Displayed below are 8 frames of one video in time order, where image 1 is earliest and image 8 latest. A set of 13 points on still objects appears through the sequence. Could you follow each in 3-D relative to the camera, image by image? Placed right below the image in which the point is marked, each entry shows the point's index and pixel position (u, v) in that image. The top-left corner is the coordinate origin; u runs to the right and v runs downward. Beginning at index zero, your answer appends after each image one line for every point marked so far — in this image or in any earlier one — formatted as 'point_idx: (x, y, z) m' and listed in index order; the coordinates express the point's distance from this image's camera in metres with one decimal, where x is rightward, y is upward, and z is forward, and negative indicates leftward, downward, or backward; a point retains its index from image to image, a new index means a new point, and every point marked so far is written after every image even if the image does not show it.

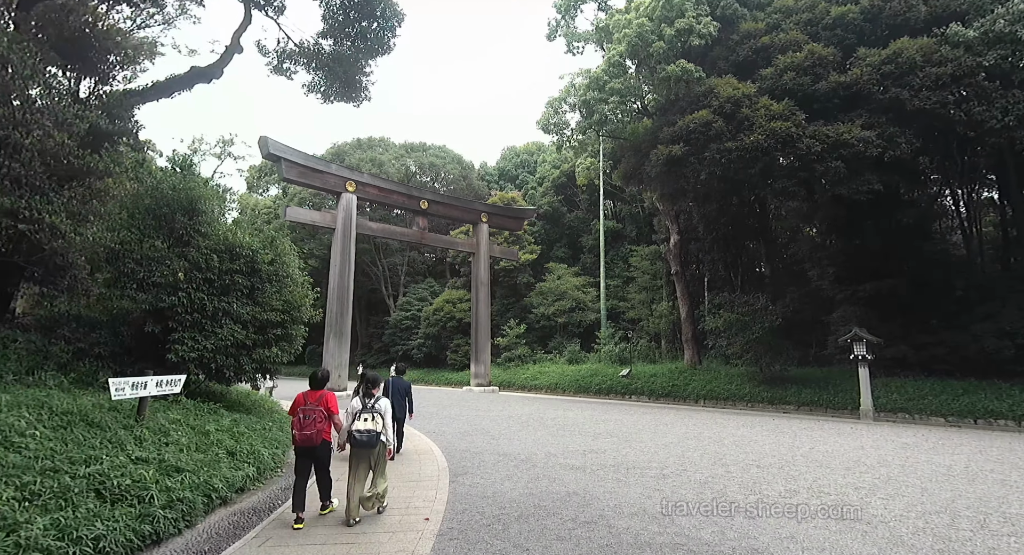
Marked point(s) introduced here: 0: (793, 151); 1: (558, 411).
0: (+6.0, +2.8, +12.3) m
1: (+1.0, -2.9, +12.3) m
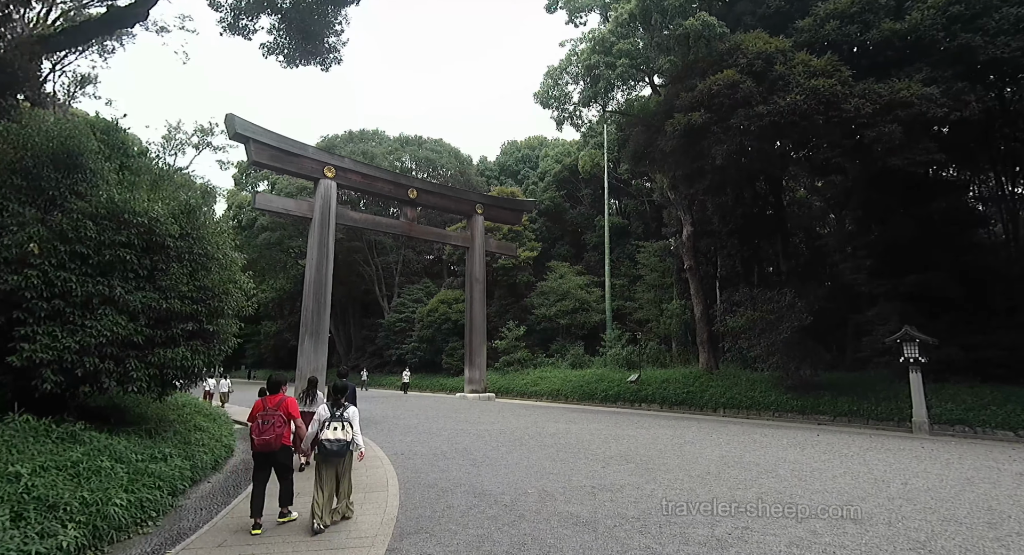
0: (+5.9, +3.0, +10.3) m
1: (+0.8, -2.7, +10.4) m
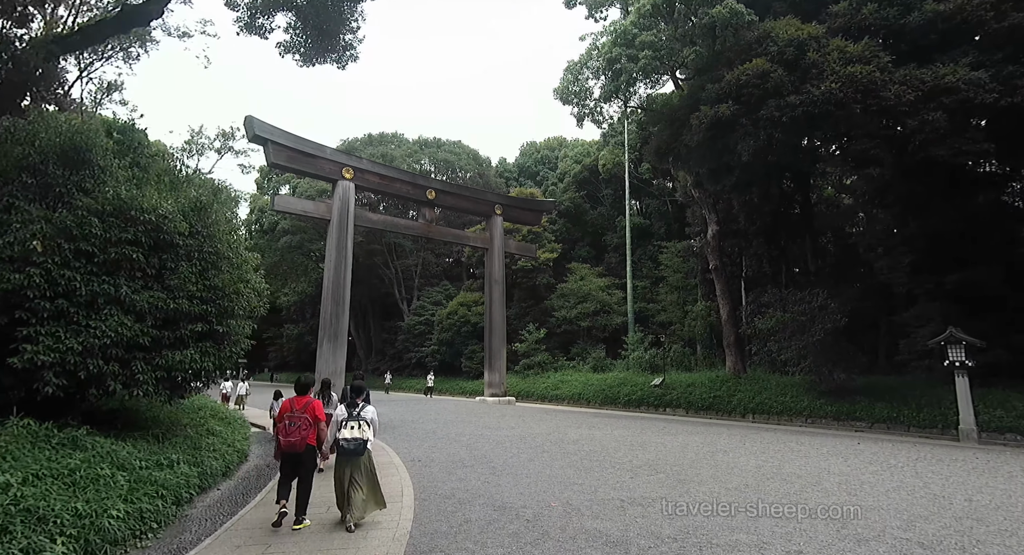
0: (+6.2, +3.0, +9.8) m
1: (+1.2, -2.7, +10.0) m
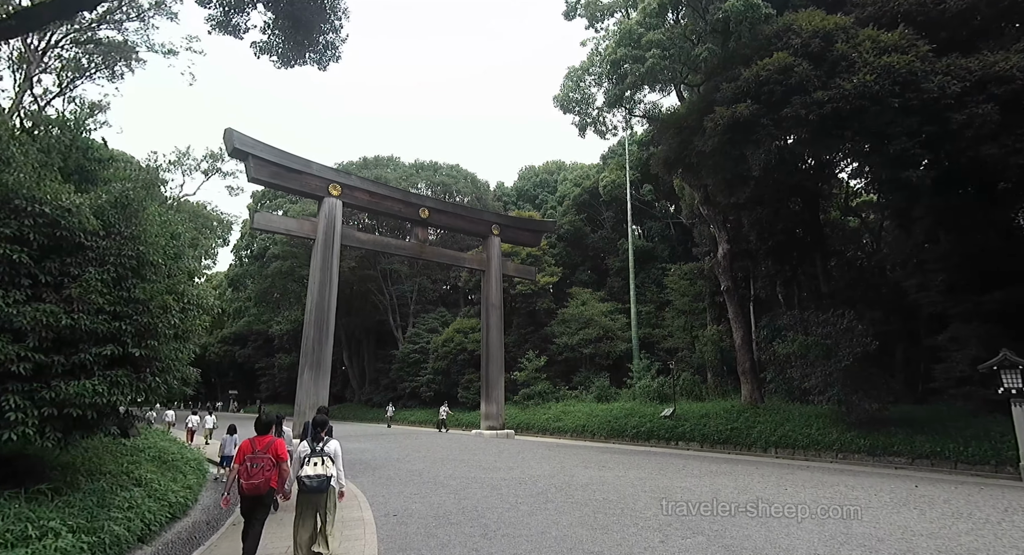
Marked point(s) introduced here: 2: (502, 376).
0: (+6.1, +2.8, +8.7) m
1: (+1.2, -2.9, +8.6) m
2: (-0.3, -3.4, +19.9) m
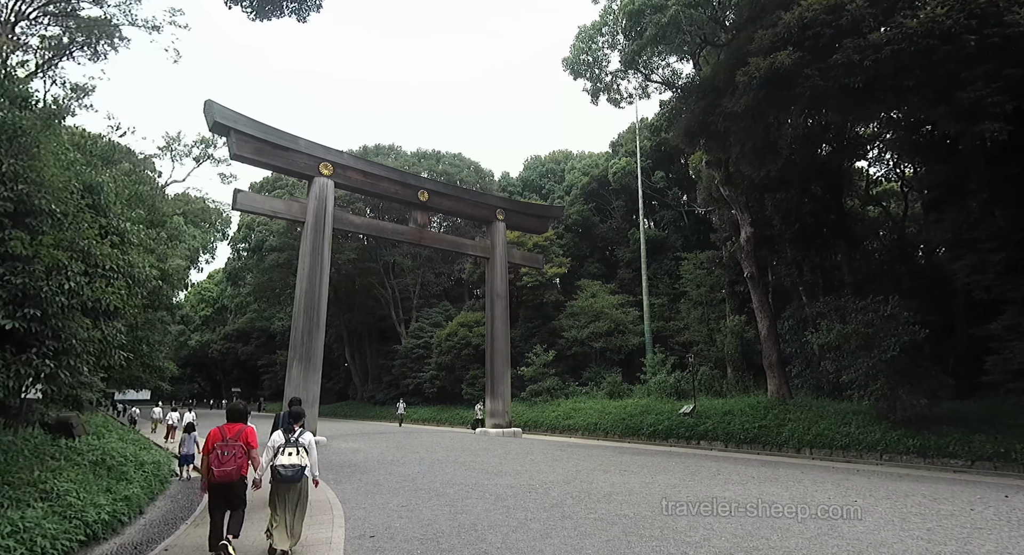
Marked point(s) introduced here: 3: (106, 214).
0: (+6.2, +3.2, +7.3) m
1: (+1.2, -2.6, +7.3) m
2: (-0.1, -3.0, +18.6) m
3: (-4.8, +0.8, +6.8) m
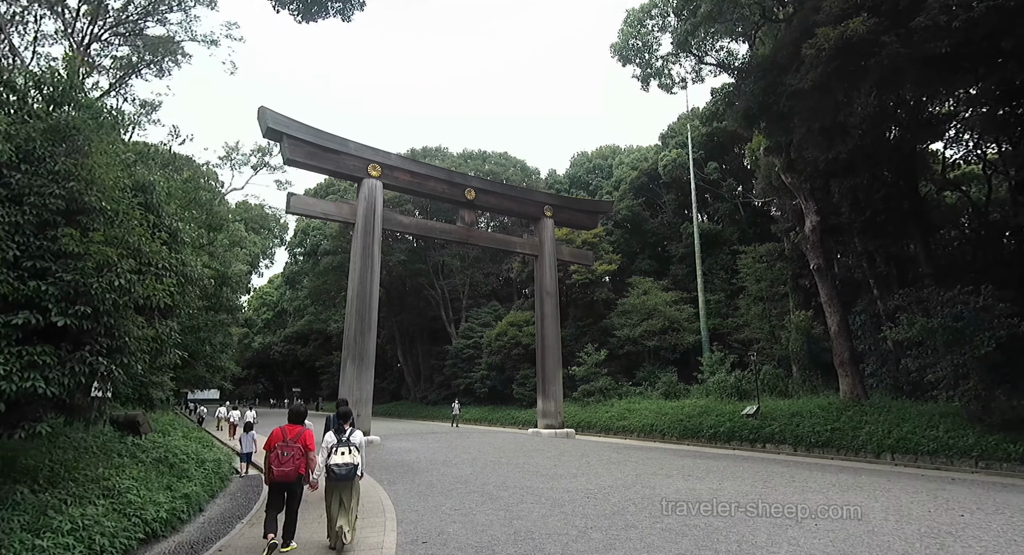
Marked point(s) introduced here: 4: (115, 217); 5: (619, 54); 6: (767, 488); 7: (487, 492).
0: (+6.8, +3.3, +6.5) m
1: (+1.9, -2.5, +6.8) m
2: (+1.5, -3.0, +18.2) m
3: (-4.2, +0.8, +6.9) m
4: (-3.0, +0.5, +4.5) m
5: (+2.3, +4.7, +12.1) m
6: (+3.0, -2.5, +6.8) m
7: (-0.3, -2.6, +7.0) m
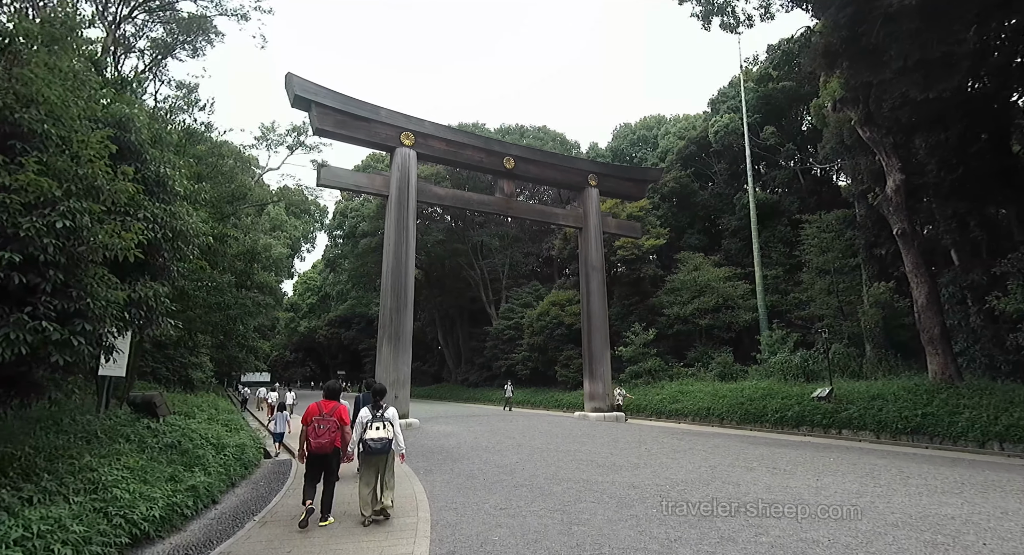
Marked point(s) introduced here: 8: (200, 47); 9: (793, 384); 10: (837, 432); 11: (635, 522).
0: (+7.2, +3.8, +4.8) m
1: (+2.5, -2.0, +5.7) m
2: (+2.8, -2.2, +17.1) m
3: (-3.7, +1.1, +6.1) m
4: (-2.6, +0.8, +3.6) m
5: (+3.1, +5.3, +10.7) m
6: (+3.5, -2.0, +5.5) m
7: (+0.3, -2.2, +6.0) m
8: (-7.9, +5.8, +14.6) m
9: (+7.5, -2.8, +15.2) m
10: (+7.0, -3.3, +12.3) m
11: (+0.9, -1.9, +4.4) m
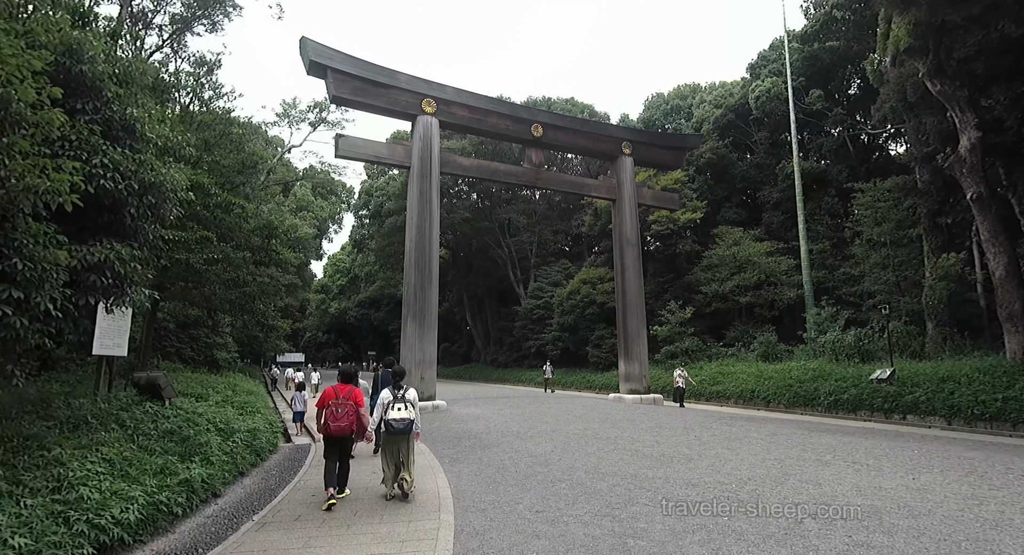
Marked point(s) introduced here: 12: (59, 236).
0: (+7.4, +4.2, +3.5) m
1: (+2.8, -1.7, +4.8) m
2: (+3.7, -1.5, +16.1) m
3: (-3.4, +1.4, +5.3) m
4: (-2.5, +1.0, +2.8) m
5: (+3.6, +5.8, +9.5) m
6: (+3.8, -1.7, +4.6) m
7: (+0.6, -1.8, +5.2) m
8: (-7.2, +6.3, +13.9) m
9: (+8.2, -2.1, +14.1) m
10: (+7.6, -2.7, +11.2) m
11: (+1.2, -1.6, +3.6) m
12: (-2.3, +0.2, +2.9) m
